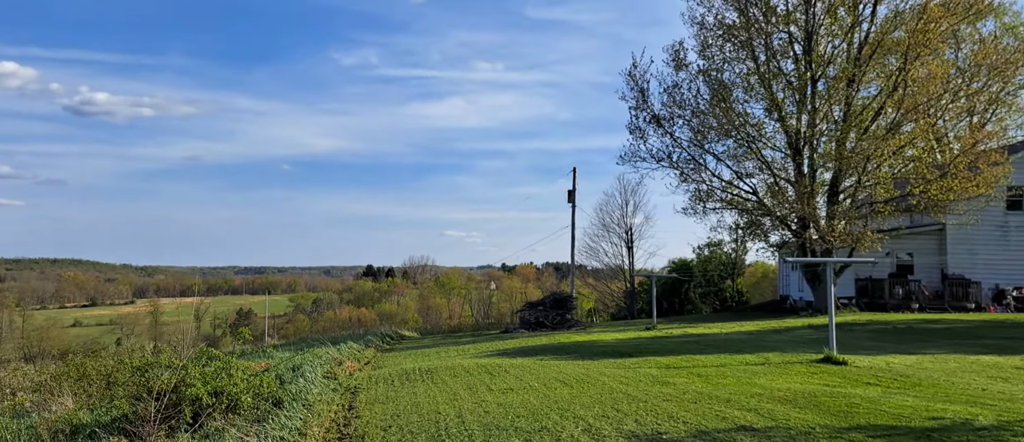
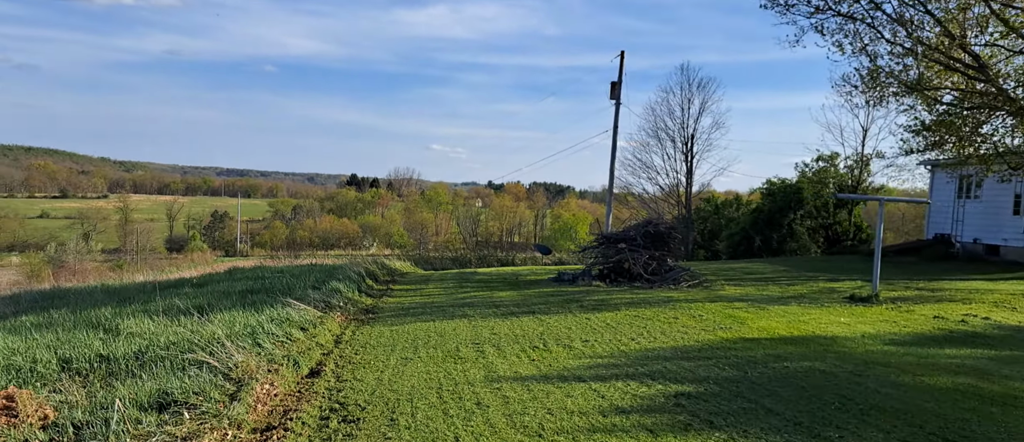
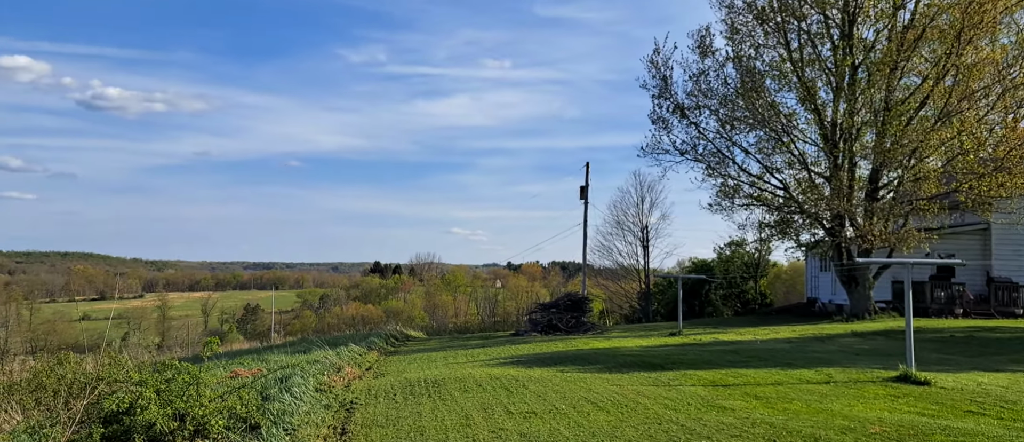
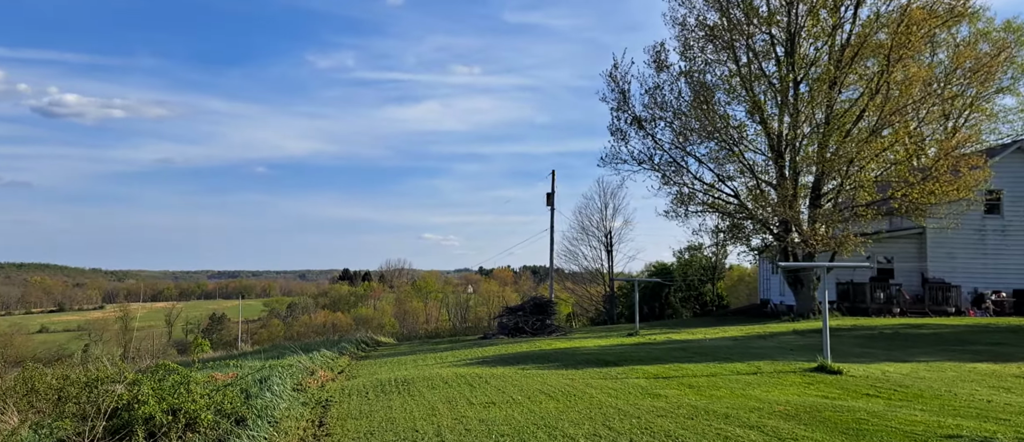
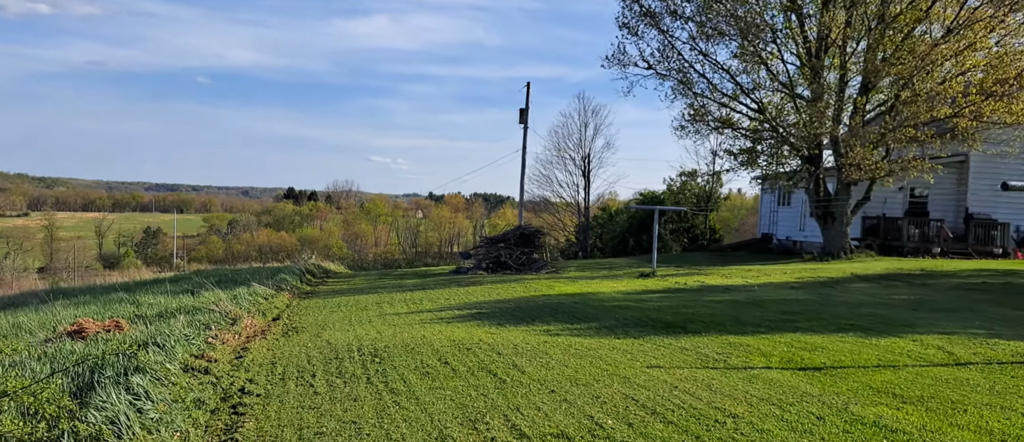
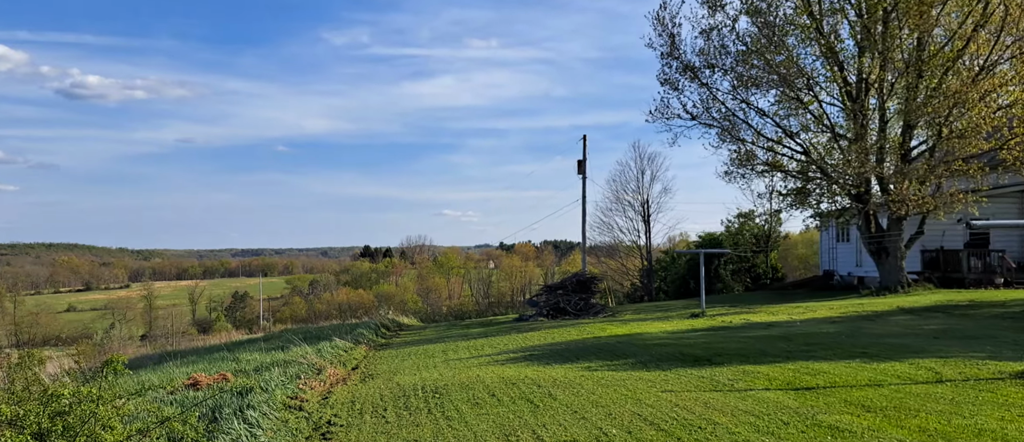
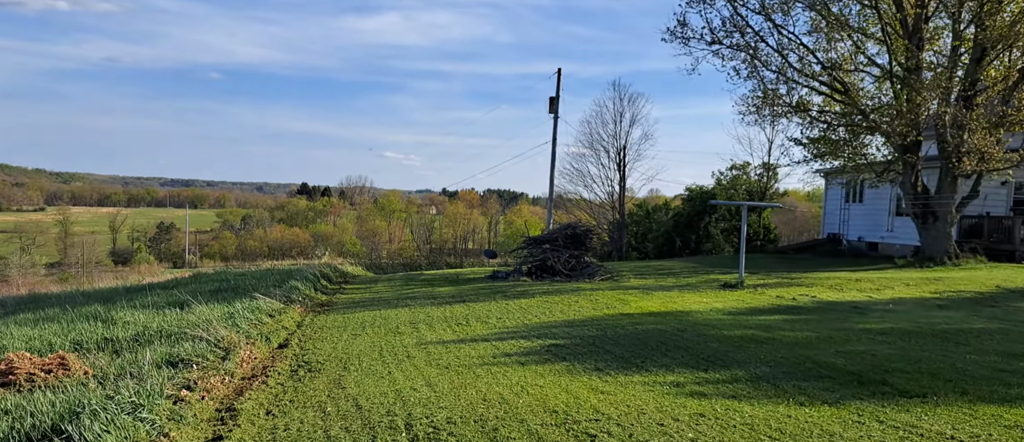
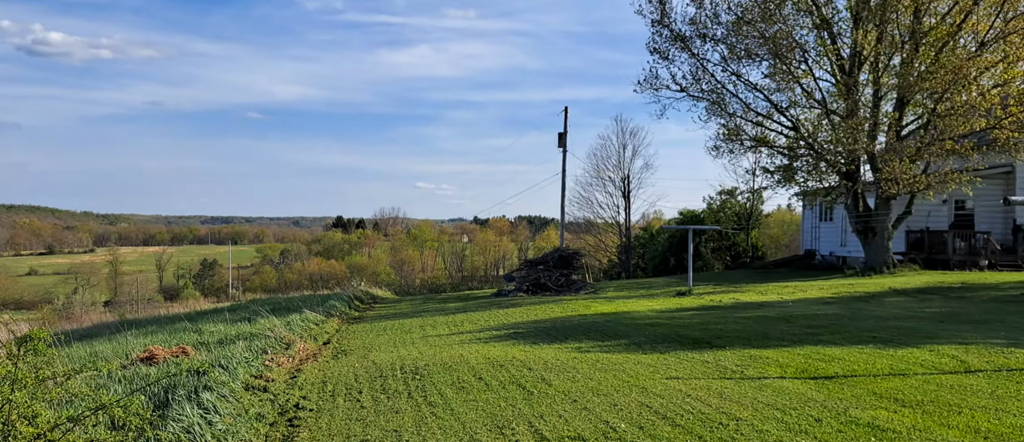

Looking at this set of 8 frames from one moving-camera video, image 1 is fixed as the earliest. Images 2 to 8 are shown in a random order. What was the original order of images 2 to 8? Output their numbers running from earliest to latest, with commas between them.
4, 3, 6, 8, 5, 7, 2
